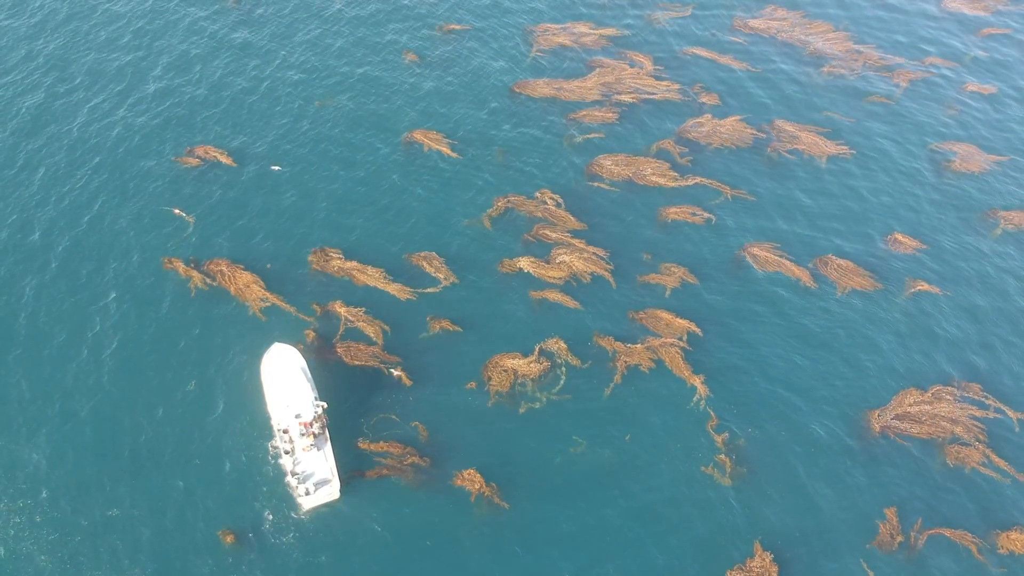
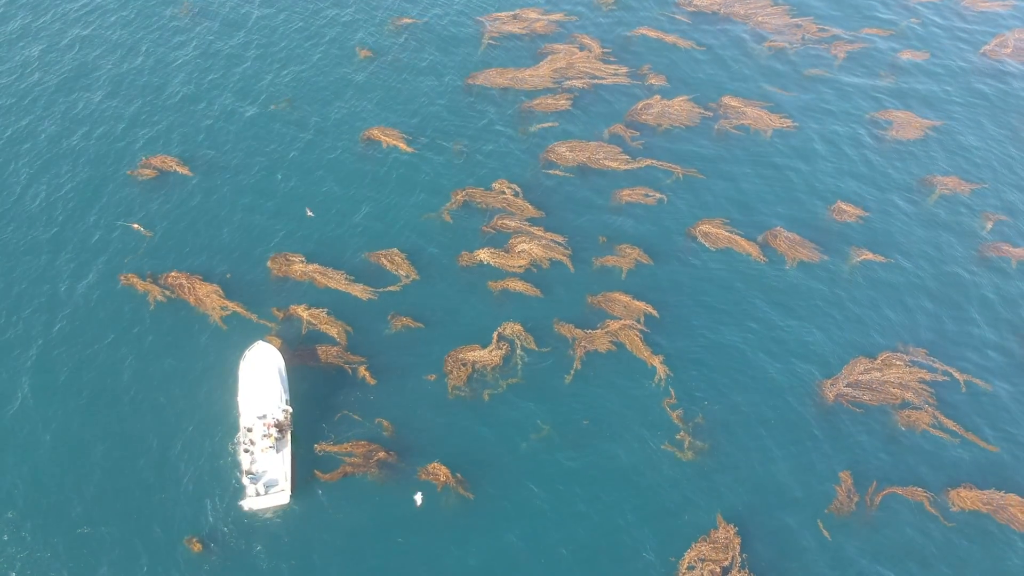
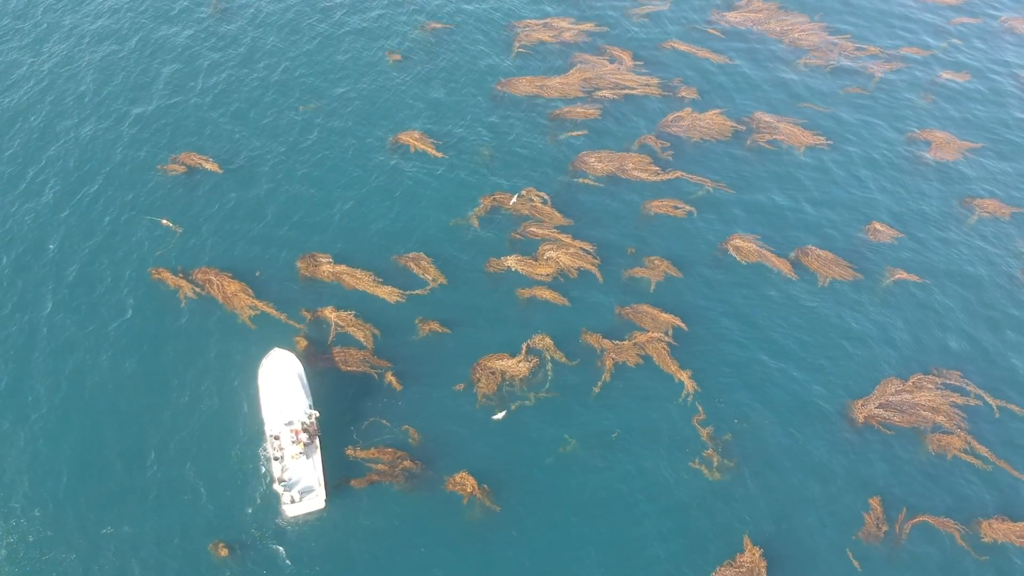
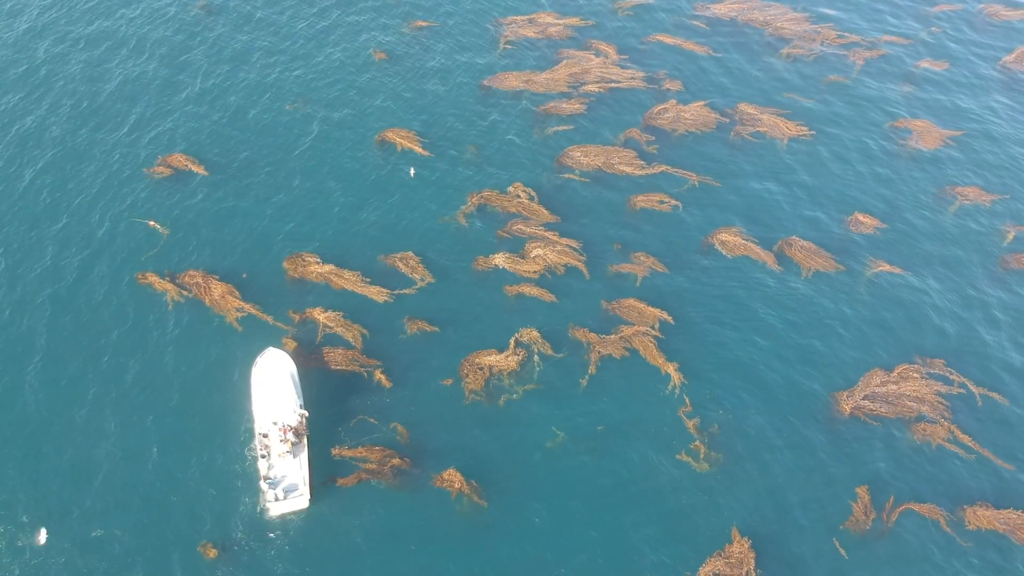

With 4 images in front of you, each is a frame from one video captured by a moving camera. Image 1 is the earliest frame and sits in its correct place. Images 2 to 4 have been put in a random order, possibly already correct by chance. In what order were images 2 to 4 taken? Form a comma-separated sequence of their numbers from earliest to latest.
3, 4, 2
